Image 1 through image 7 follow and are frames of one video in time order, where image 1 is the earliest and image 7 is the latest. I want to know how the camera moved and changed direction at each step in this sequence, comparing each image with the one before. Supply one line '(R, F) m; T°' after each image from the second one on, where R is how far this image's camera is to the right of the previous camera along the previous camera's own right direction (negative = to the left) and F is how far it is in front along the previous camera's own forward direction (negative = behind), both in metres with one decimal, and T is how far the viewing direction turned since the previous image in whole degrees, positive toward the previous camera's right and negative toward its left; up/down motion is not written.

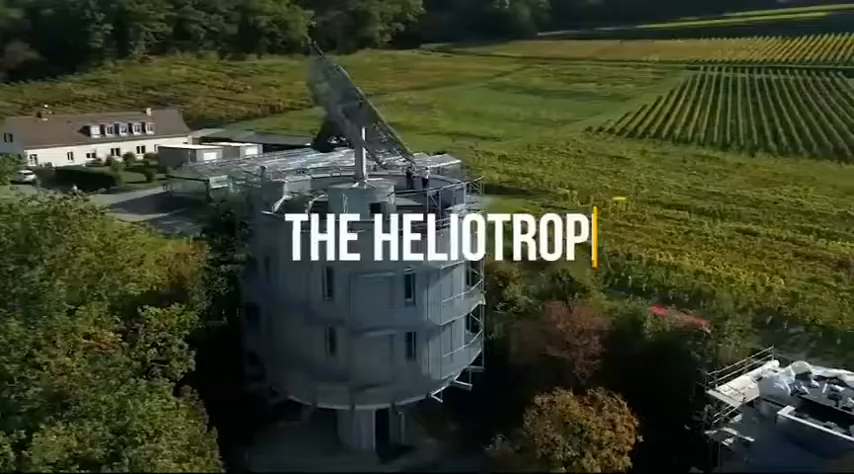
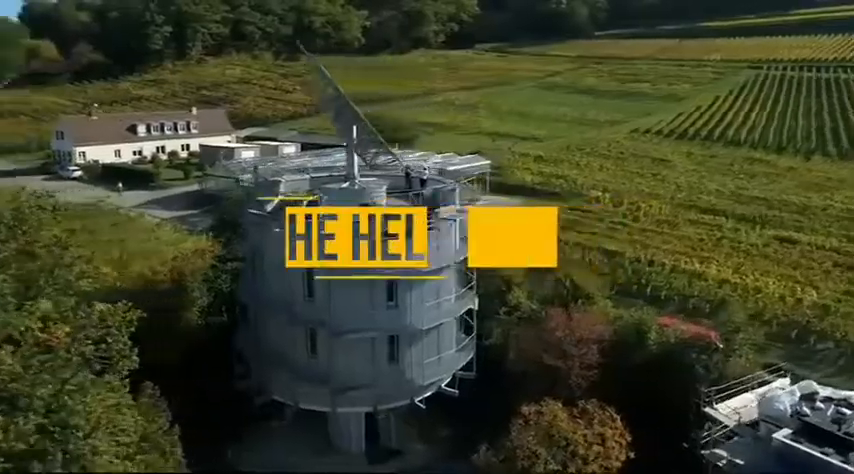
(+2.6, +0.6) m; -5°
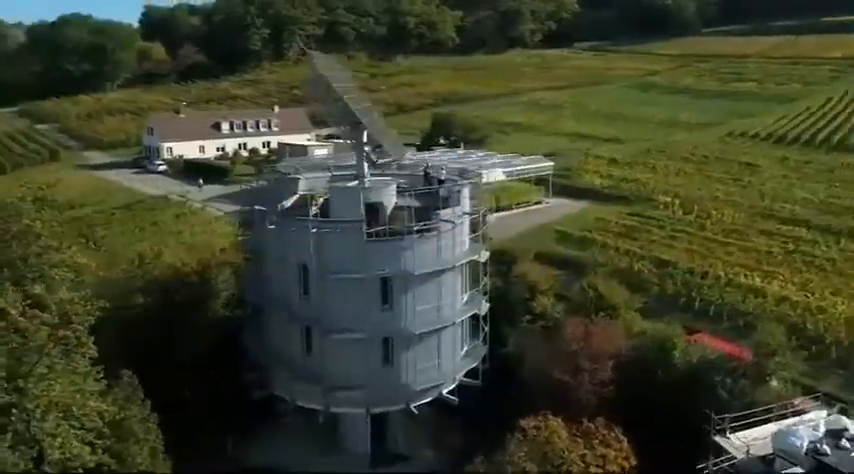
(+3.5, +0.9) m; -9°
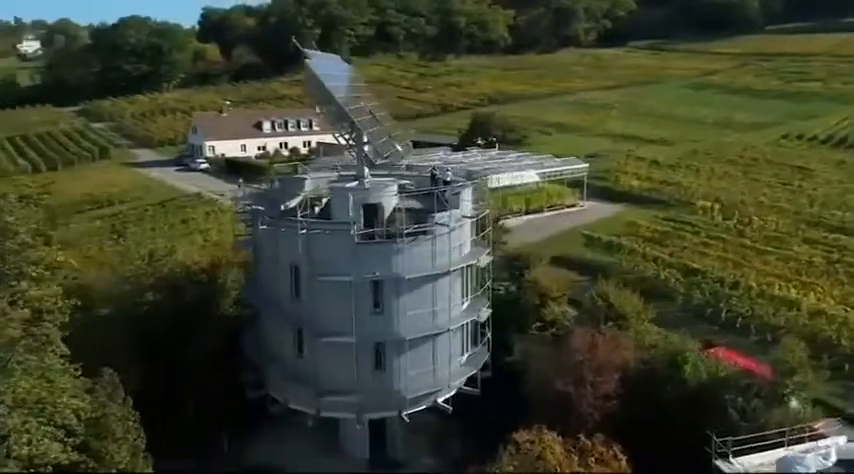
(+2.0, +0.7) m; -5°
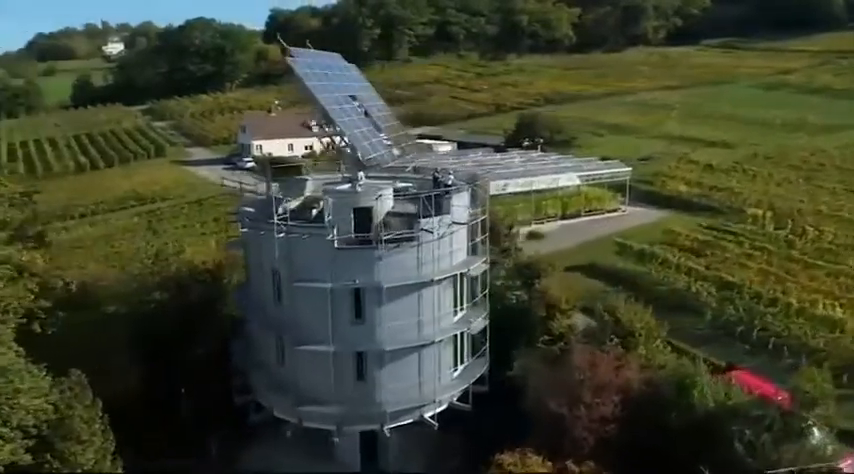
(+2.6, +1.2) m; -6°
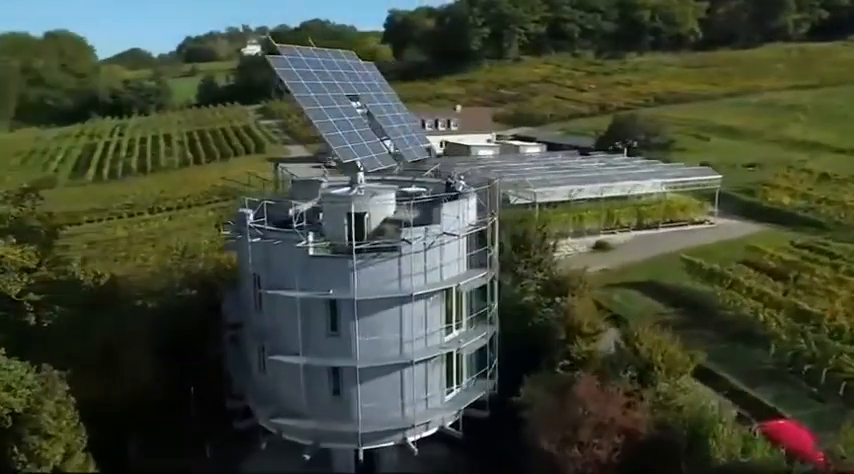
(+4.1, +2.0) m; -10°
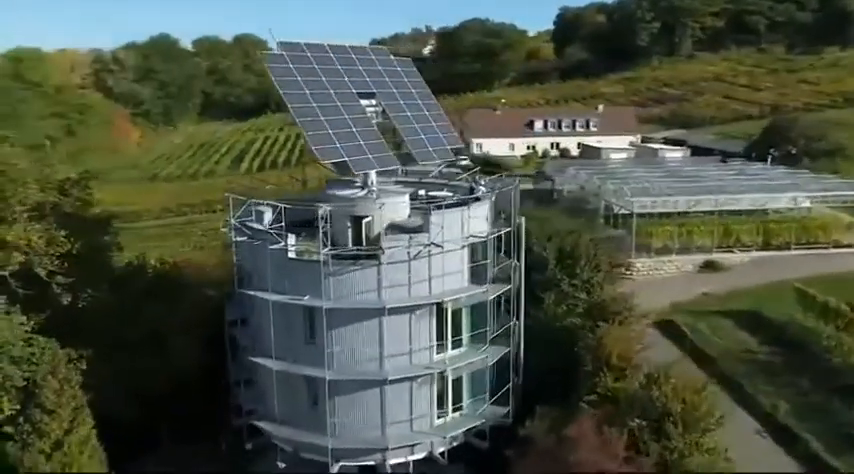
(+5.2, +2.3) m; -15°
